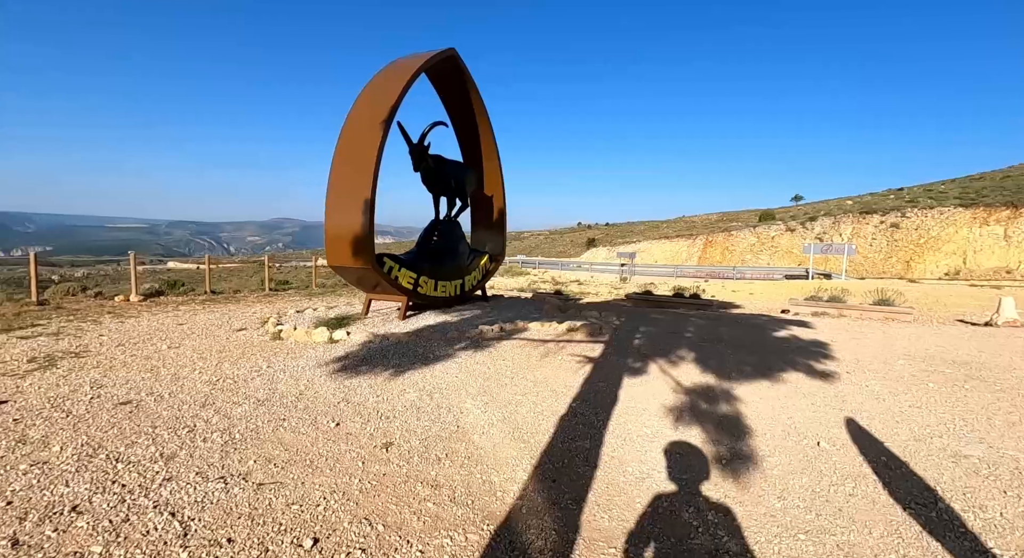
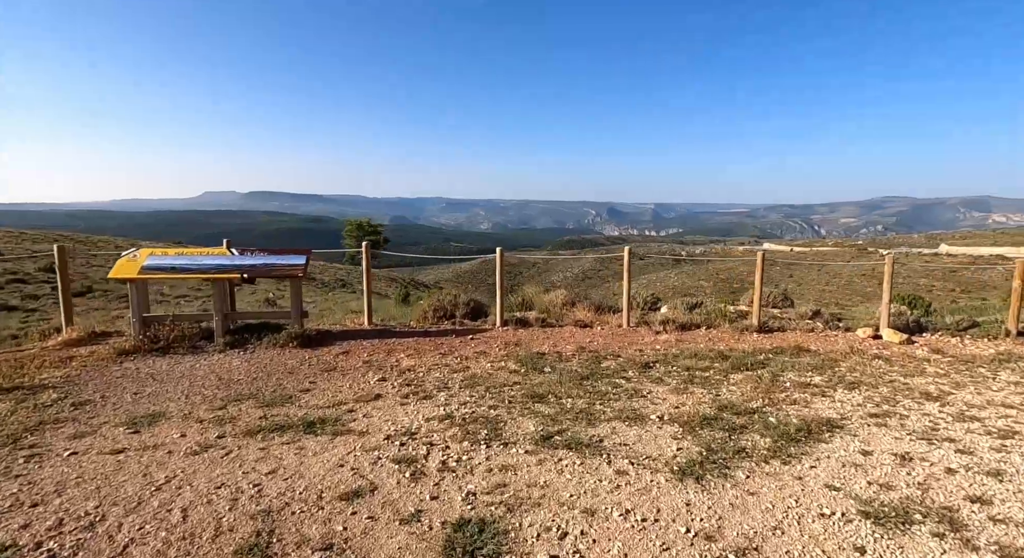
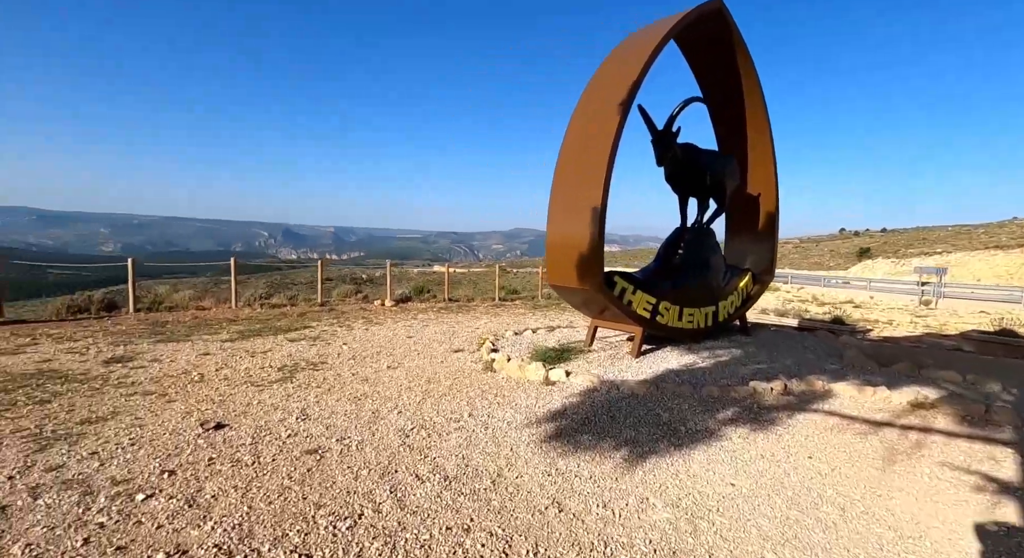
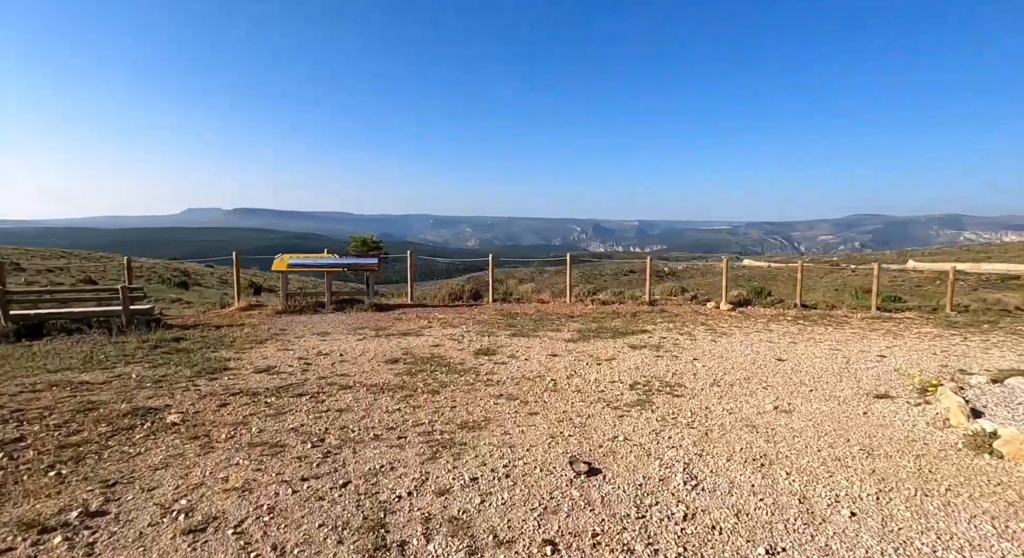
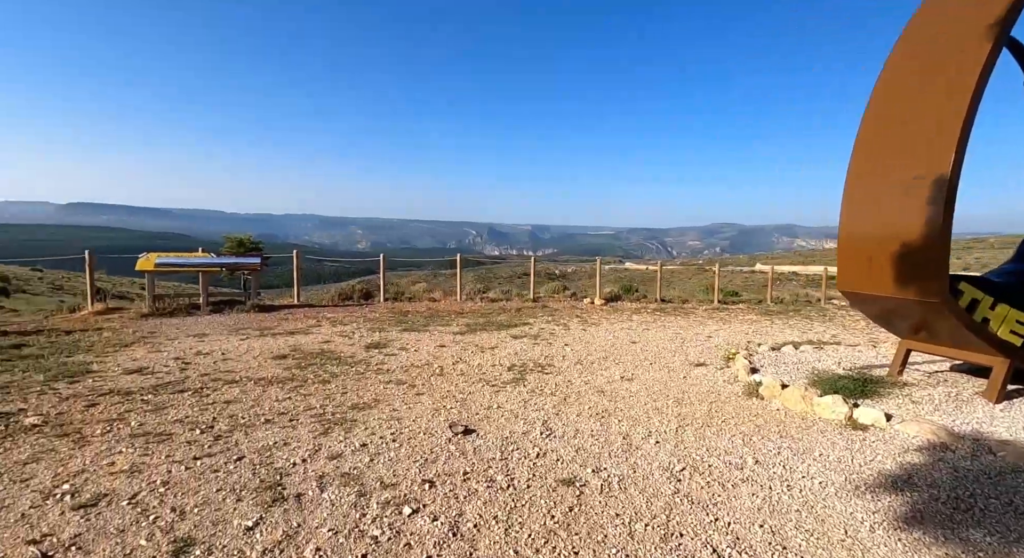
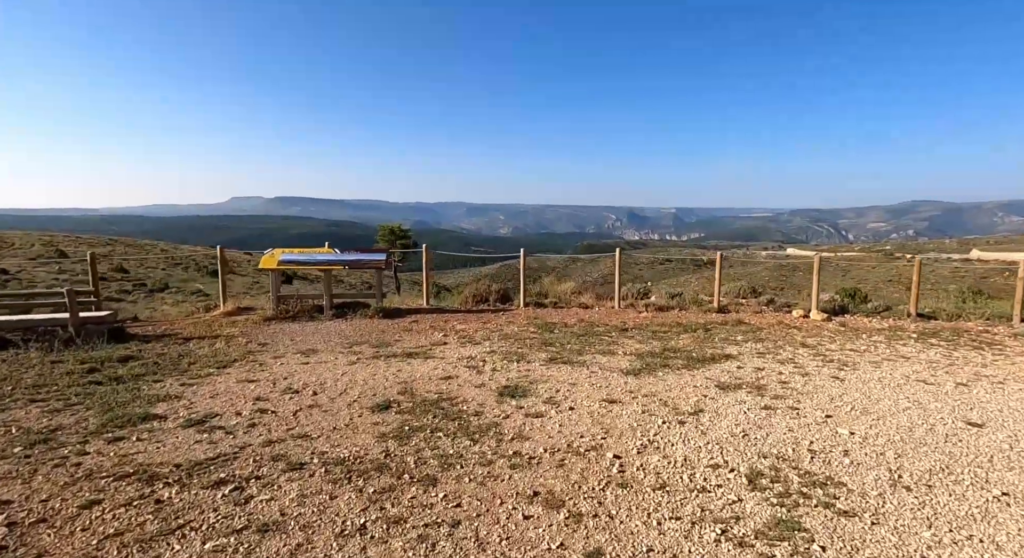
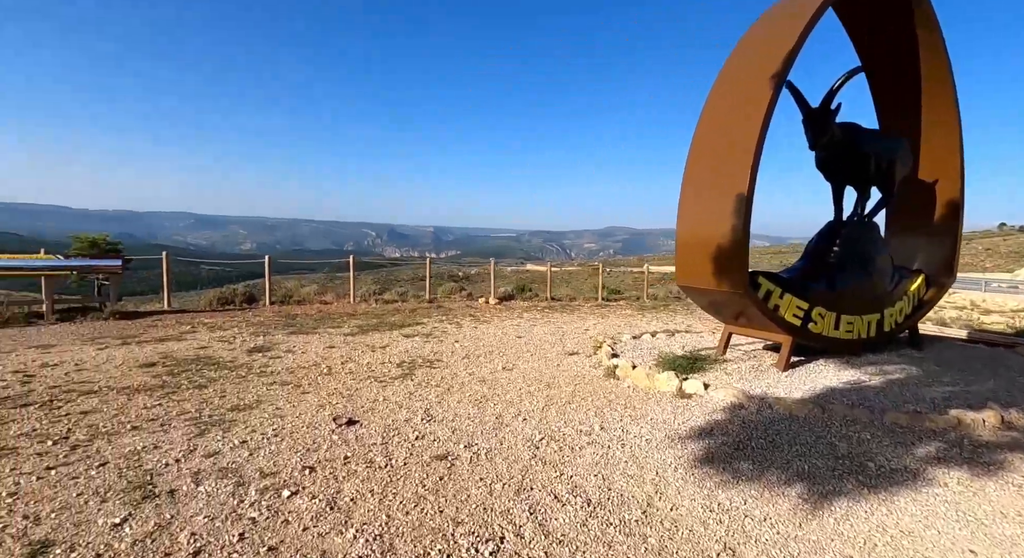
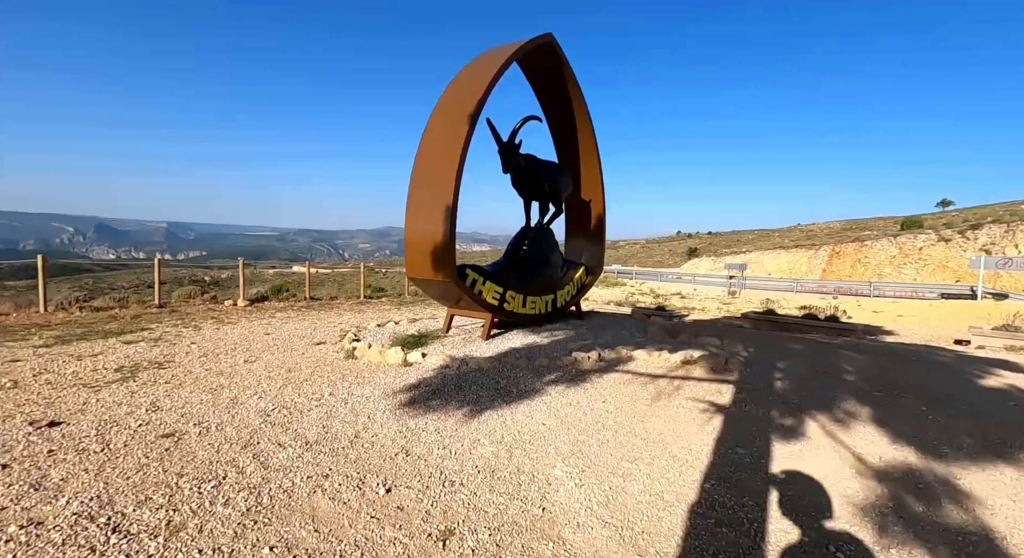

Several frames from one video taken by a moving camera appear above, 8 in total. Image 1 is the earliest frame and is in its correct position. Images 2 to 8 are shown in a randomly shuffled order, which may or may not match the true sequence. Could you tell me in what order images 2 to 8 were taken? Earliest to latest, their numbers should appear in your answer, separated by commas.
8, 3, 7, 5, 4, 6, 2
